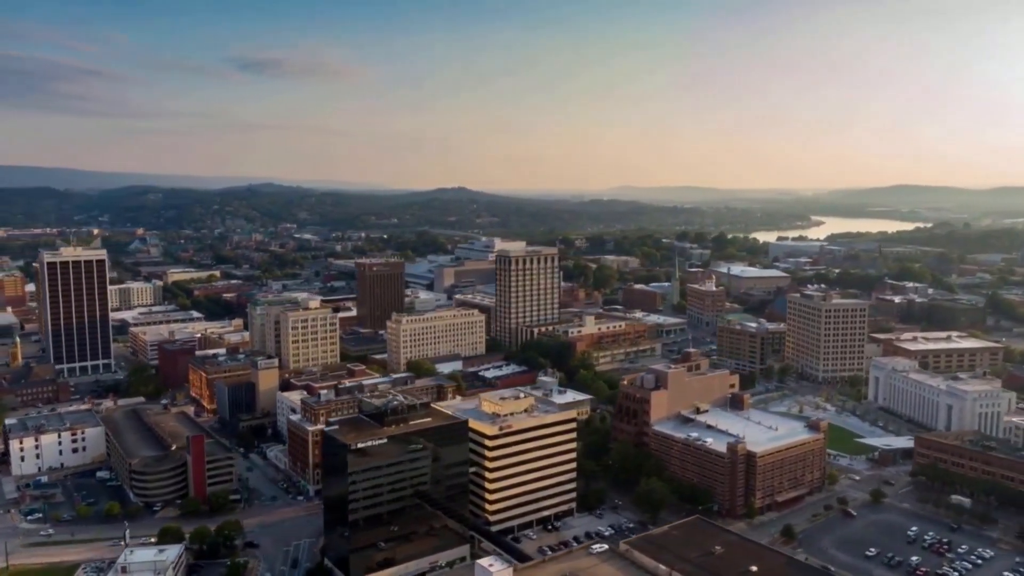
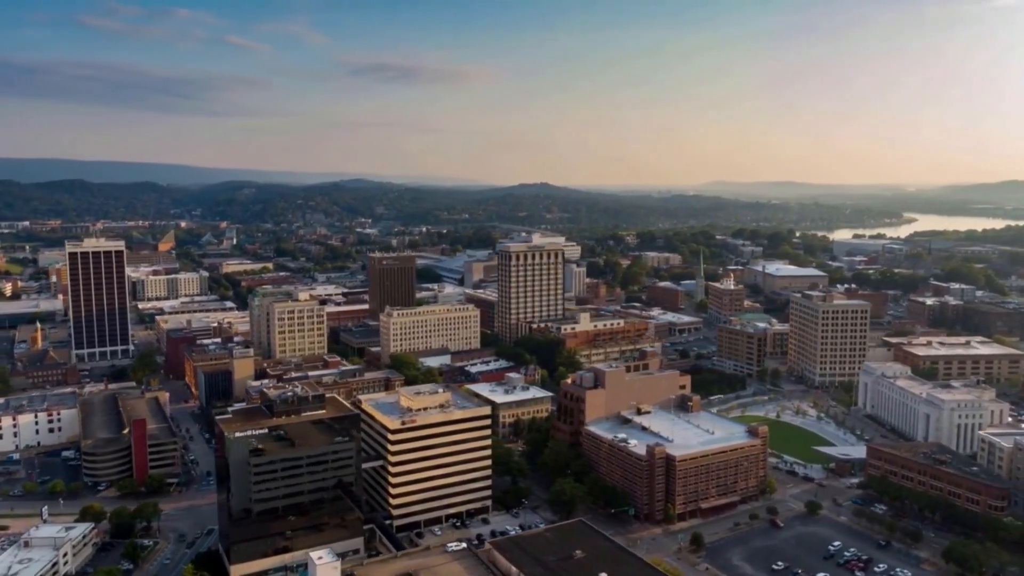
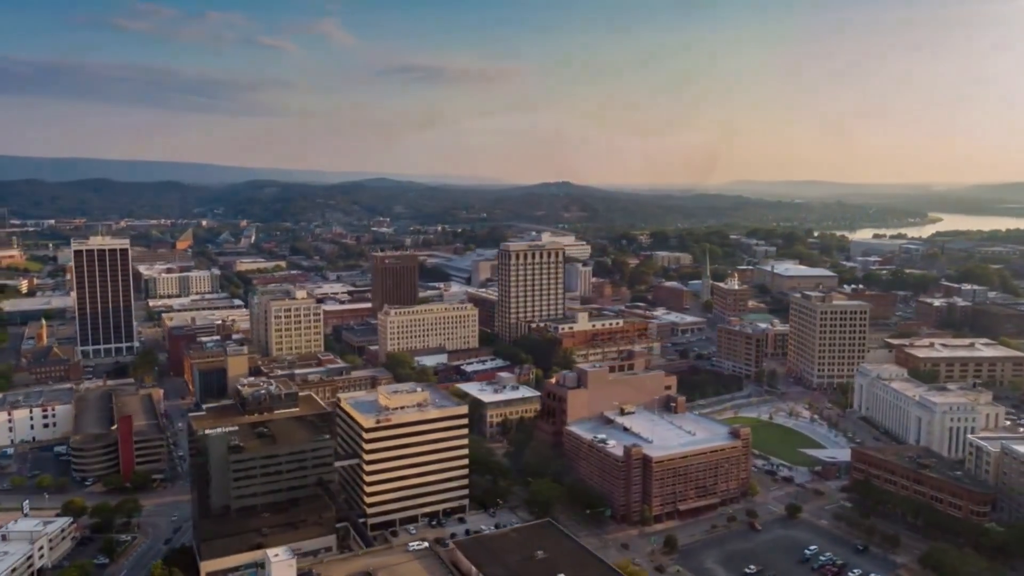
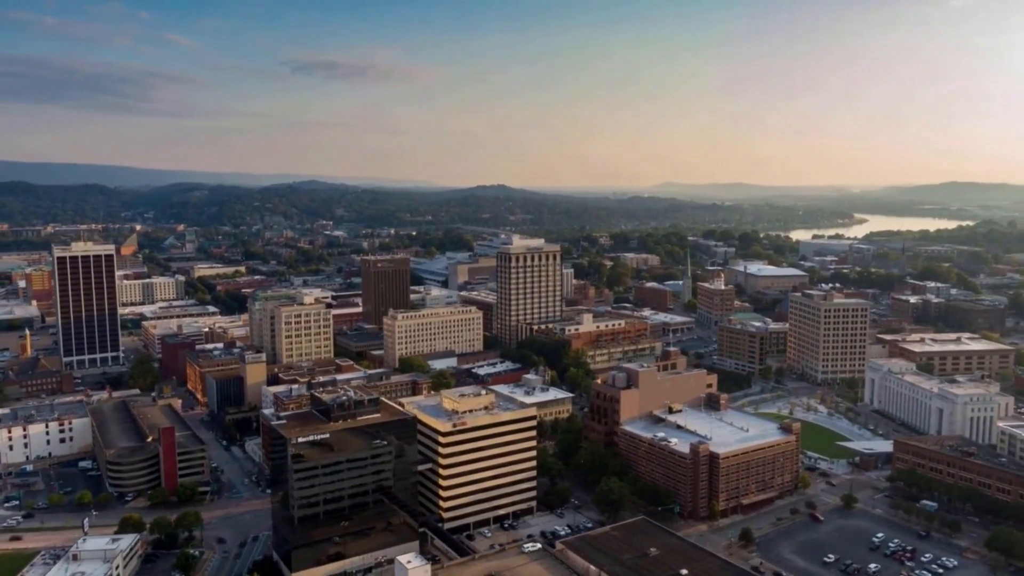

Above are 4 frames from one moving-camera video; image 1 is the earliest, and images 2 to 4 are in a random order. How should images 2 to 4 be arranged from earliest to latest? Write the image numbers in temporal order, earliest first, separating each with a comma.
4, 2, 3
